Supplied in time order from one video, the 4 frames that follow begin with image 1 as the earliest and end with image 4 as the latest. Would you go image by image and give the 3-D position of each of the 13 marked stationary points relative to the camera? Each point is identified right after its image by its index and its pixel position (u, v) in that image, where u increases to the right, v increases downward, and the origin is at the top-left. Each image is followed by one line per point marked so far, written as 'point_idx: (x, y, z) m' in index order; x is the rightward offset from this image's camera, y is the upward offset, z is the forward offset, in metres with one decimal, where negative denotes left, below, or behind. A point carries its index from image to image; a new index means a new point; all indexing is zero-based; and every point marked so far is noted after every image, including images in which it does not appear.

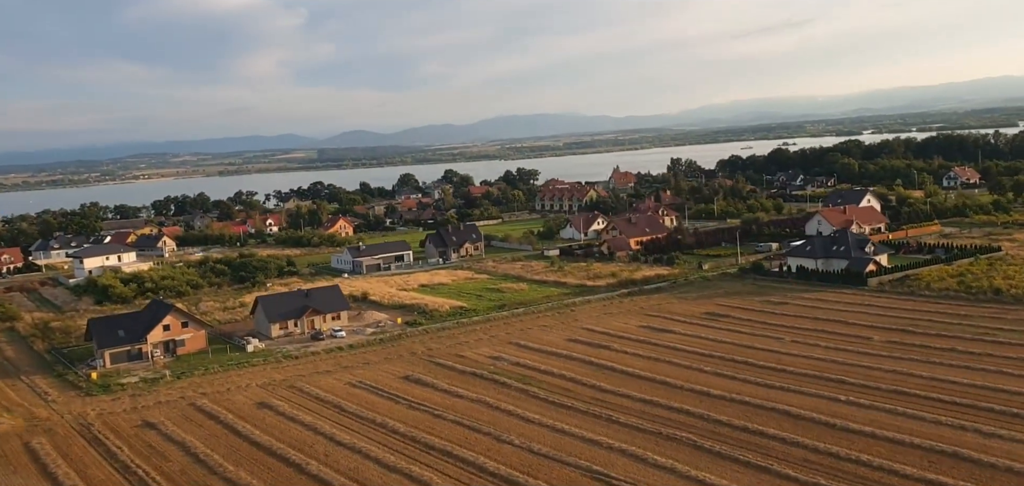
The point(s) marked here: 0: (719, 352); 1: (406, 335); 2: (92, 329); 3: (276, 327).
0: (+3.1, -1.7, +11.8) m
1: (-2.1, -1.7, +15.1) m
2: (-7.8, -1.6, +14.5) m
3: (-4.7, -1.7, +15.6) m
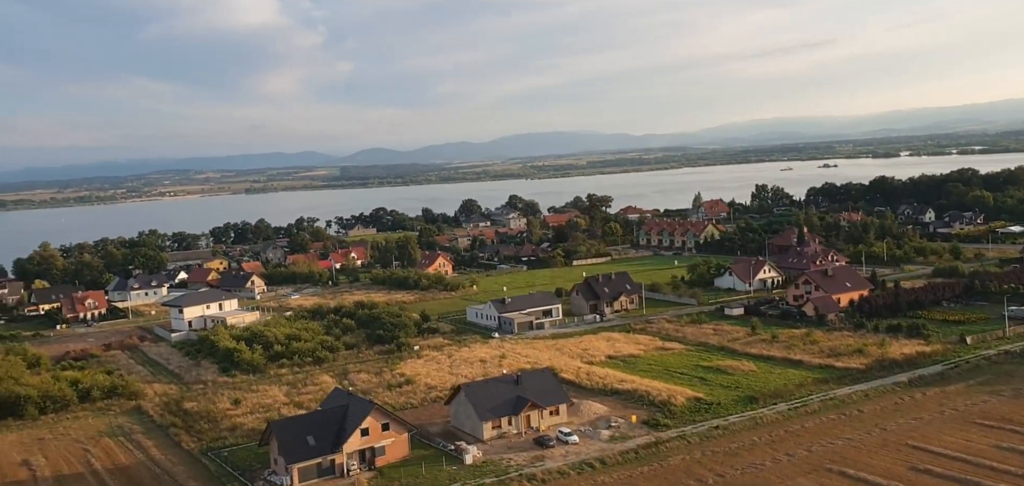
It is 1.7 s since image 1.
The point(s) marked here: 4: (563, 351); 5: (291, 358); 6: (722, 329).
0: (+7.4, -2.9, +8.4) m
1: (+2.3, -3.0, +11.9) m
2: (-3.5, -2.8, +11.4) m
3: (-0.4, -2.9, +12.4) m
4: (+1.1, -2.4, +17.4) m
5: (-5.2, -2.7, +18.4) m
6: (+4.9, -2.0, +18.3) m
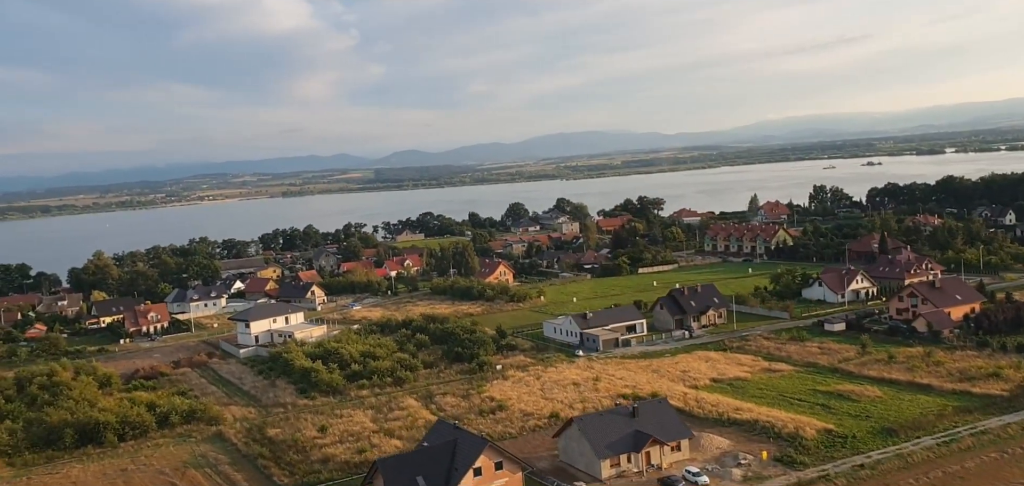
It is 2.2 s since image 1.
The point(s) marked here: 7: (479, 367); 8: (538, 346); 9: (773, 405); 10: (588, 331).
0: (+9.0, -3.1, +7.0) m
1: (+4.0, -3.3, +10.7) m
2: (-1.7, -3.1, +10.5) m
3: (+1.4, -3.2, +11.4) m
4: (+3.1, -2.7, +16.3) m
5: (-3.2, -3.1, +17.6) m
6: (+6.9, -2.3, +17.1) m
7: (-0.7, -2.9, +17.9) m
8: (+0.7, -2.6, +19.7) m
9: (+4.7, -2.9, +14.0) m
10: (+1.9, -2.2, +19.5) m
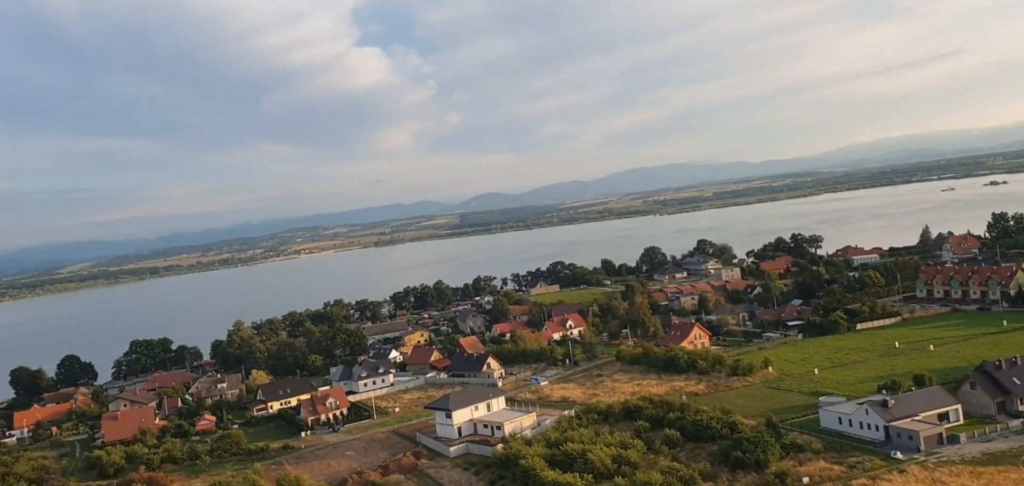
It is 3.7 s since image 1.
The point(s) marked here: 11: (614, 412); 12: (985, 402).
0: (+13.4, -3.6, +2.5) m
1: (+8.9, -4.2, +6.6) m
2: (+3.1, -4.3, +7.0) m
3: (+6.3, -4.3, +7.5) m
4: (+8.6, -3.9, +12.3) m
5: (+2.4, -4.6, +14.2) m
6: (+12.4, -3.4, +12.7) m
7: (+4.9, -4.4, +14.3) m
8: (+6.5, -4.1, +15.9) m
9: (+9.9, -3.9, +9.8) m
10: (+7.7, -3.6, +15.6) m
11: (+2.7, -4.3, +19.9) m
12: (+10.0, -3.4, +16.5) m
